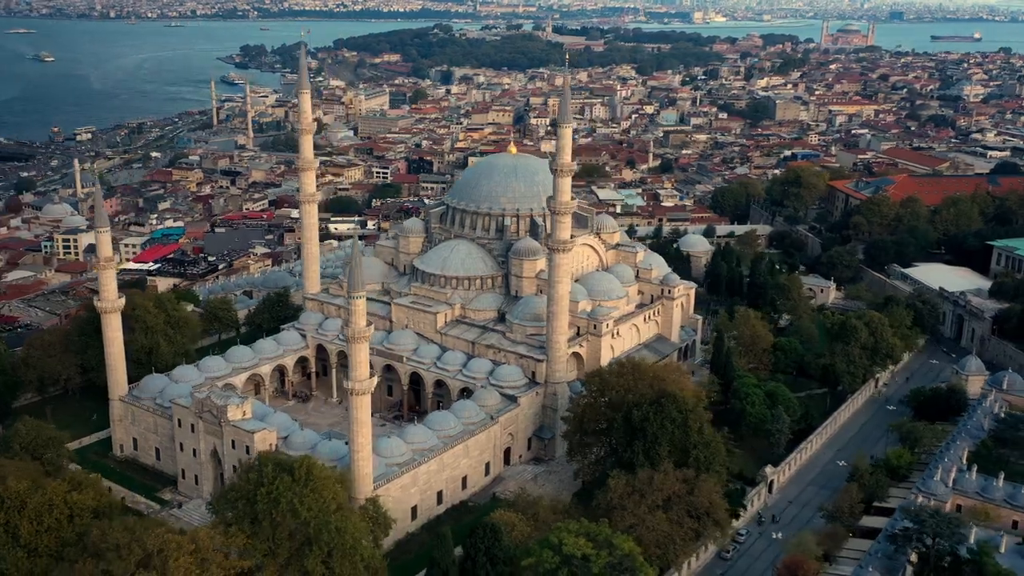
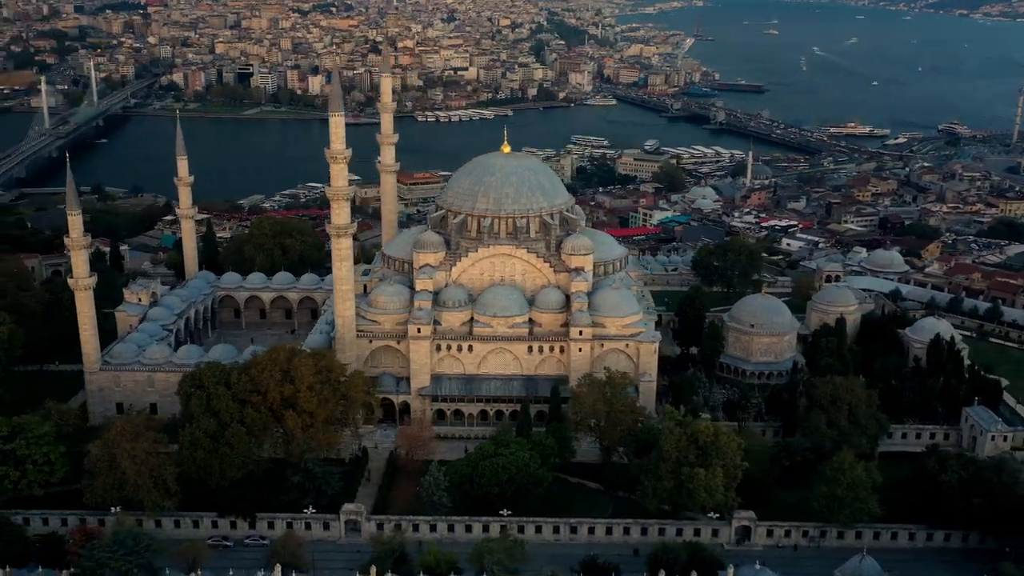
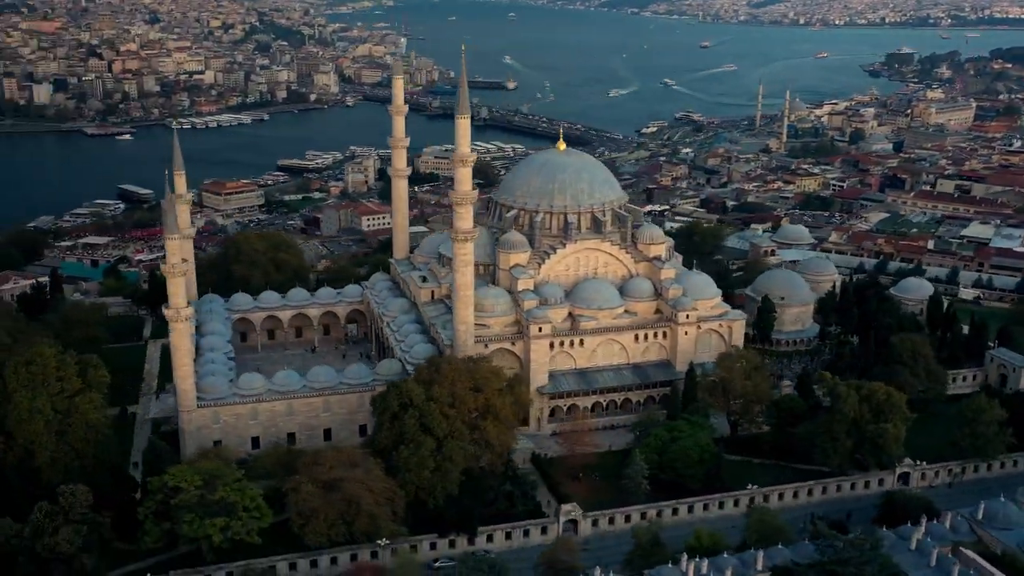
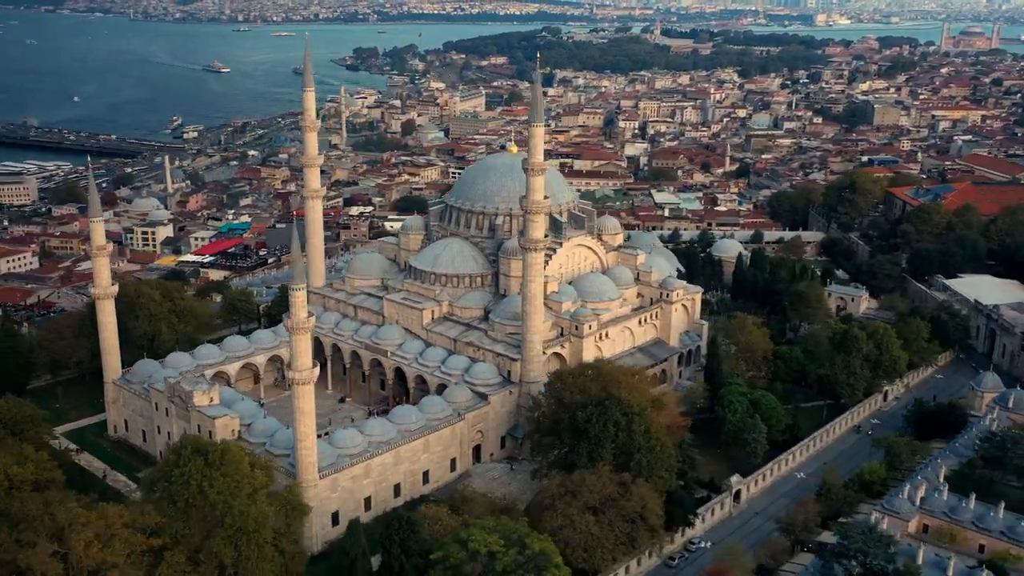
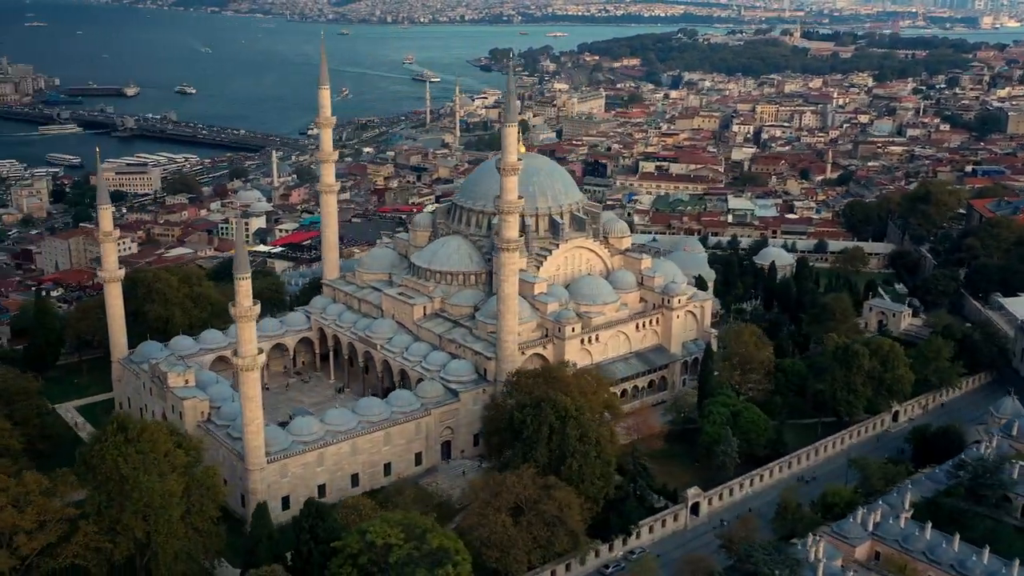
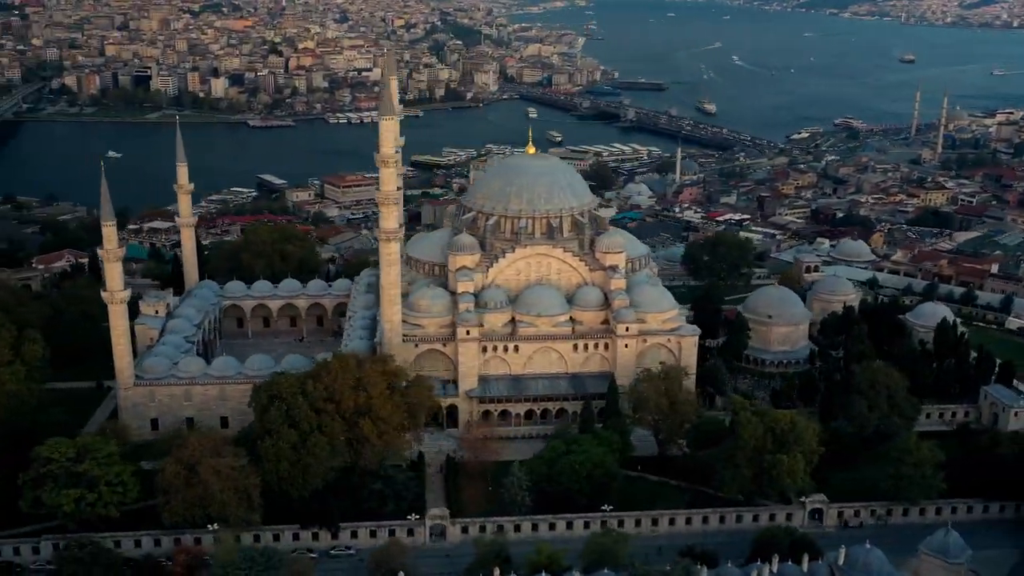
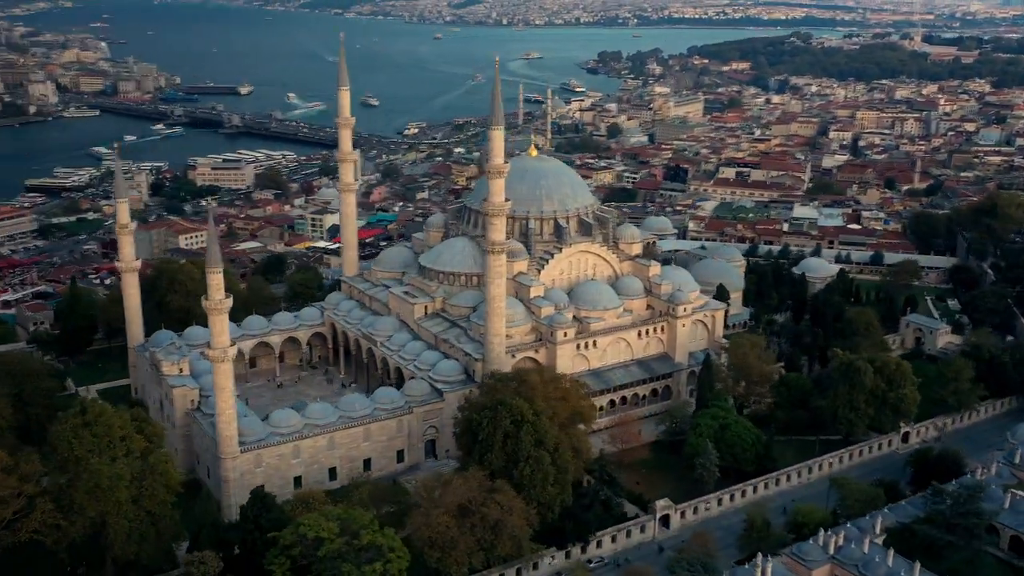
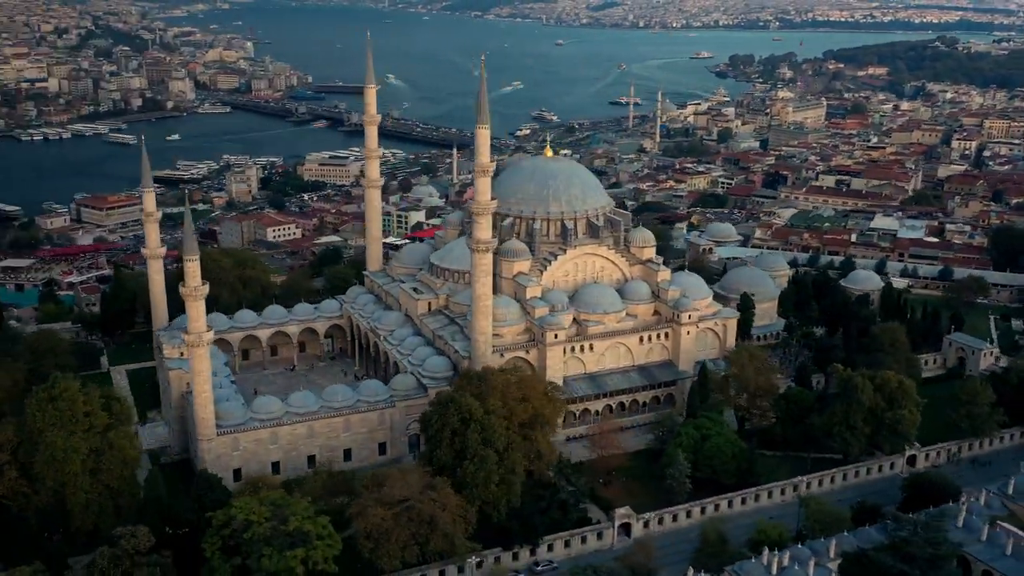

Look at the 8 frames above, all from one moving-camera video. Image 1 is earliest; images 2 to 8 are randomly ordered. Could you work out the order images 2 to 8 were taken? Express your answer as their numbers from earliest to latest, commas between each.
4, 5, 7, 8, 3, 6, 2
